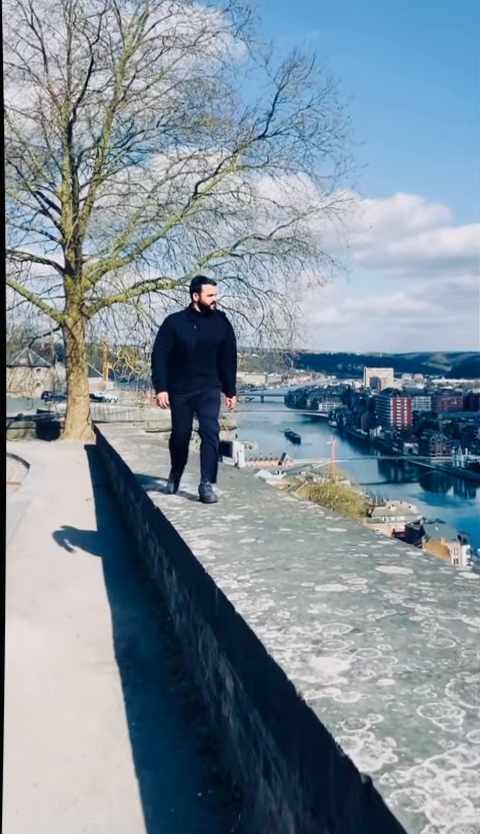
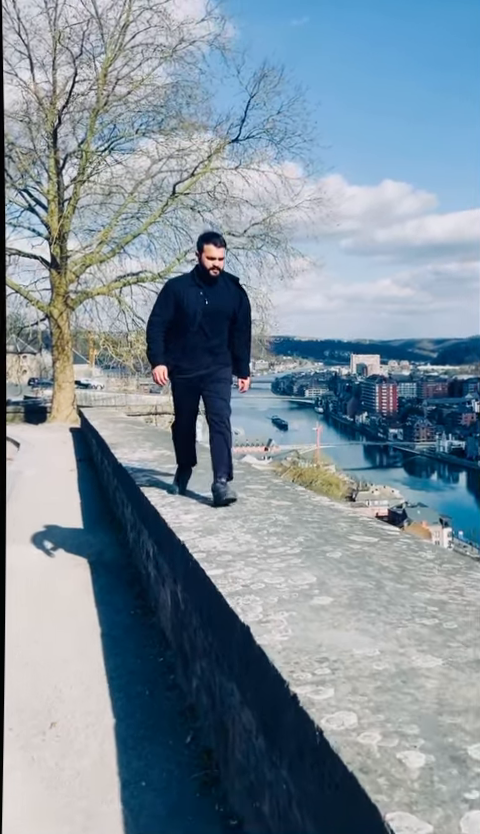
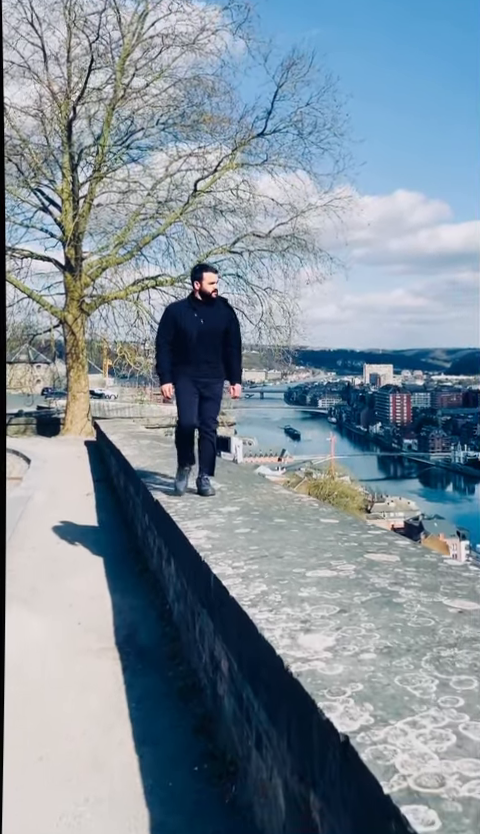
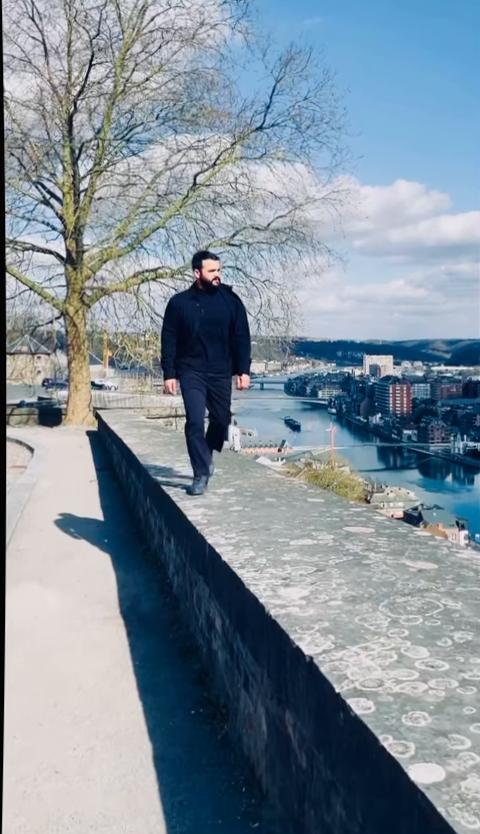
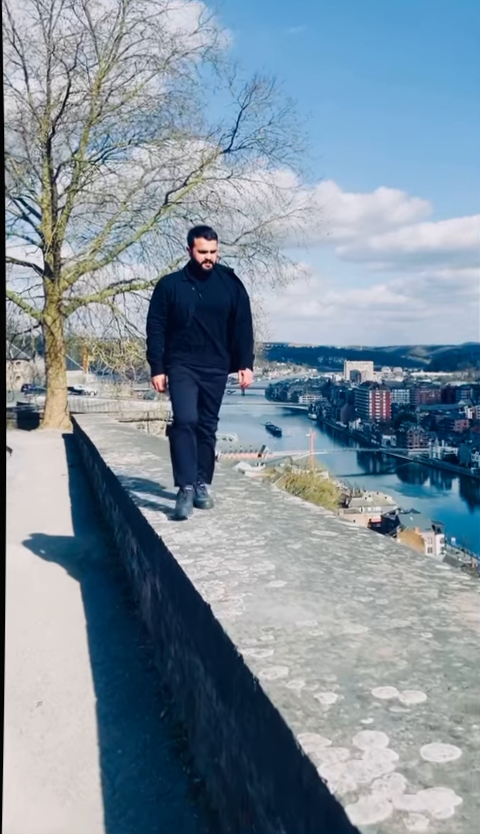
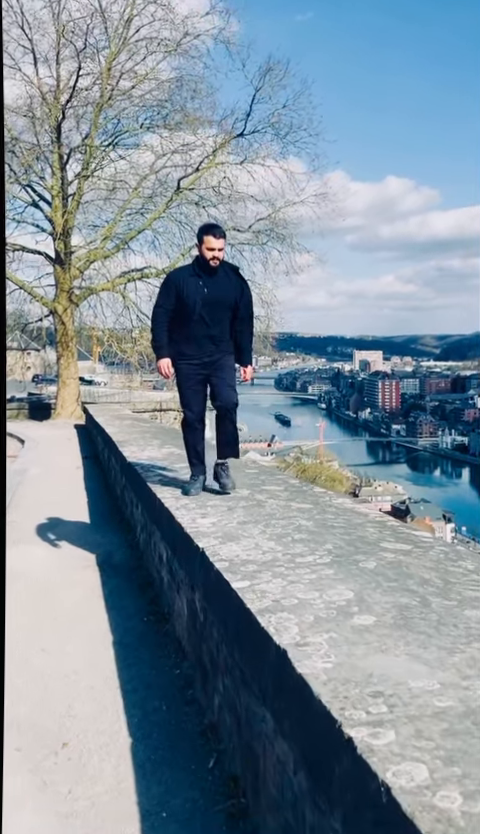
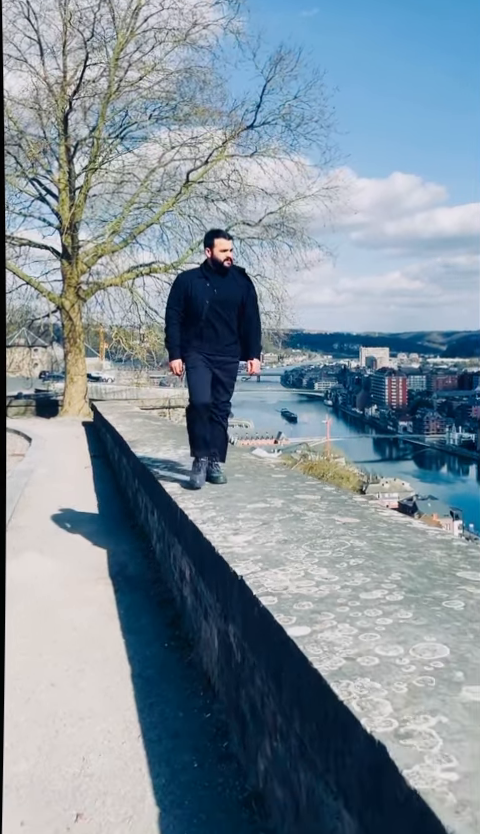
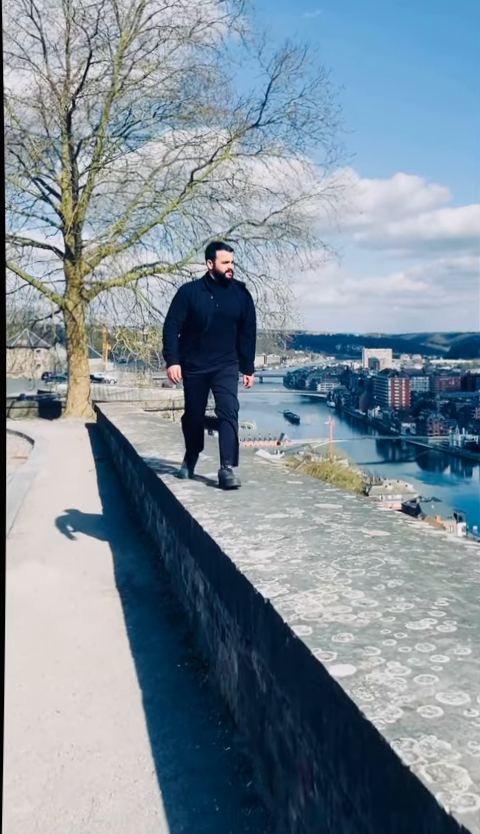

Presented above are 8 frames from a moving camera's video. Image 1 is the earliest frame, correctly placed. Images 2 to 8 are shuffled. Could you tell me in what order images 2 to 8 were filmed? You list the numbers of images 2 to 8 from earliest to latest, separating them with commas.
3, 4, 8, 7, 6, 2, 5
